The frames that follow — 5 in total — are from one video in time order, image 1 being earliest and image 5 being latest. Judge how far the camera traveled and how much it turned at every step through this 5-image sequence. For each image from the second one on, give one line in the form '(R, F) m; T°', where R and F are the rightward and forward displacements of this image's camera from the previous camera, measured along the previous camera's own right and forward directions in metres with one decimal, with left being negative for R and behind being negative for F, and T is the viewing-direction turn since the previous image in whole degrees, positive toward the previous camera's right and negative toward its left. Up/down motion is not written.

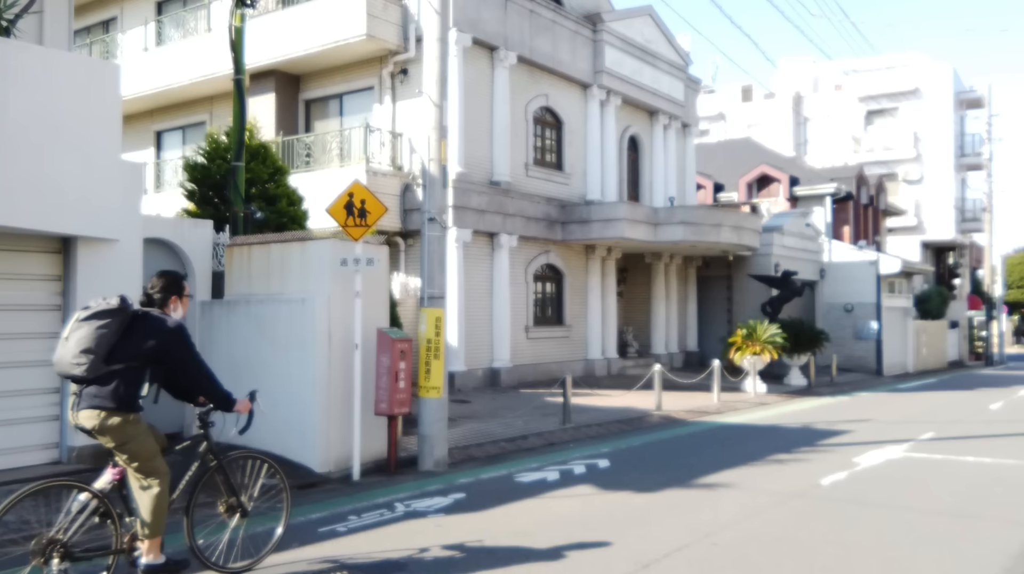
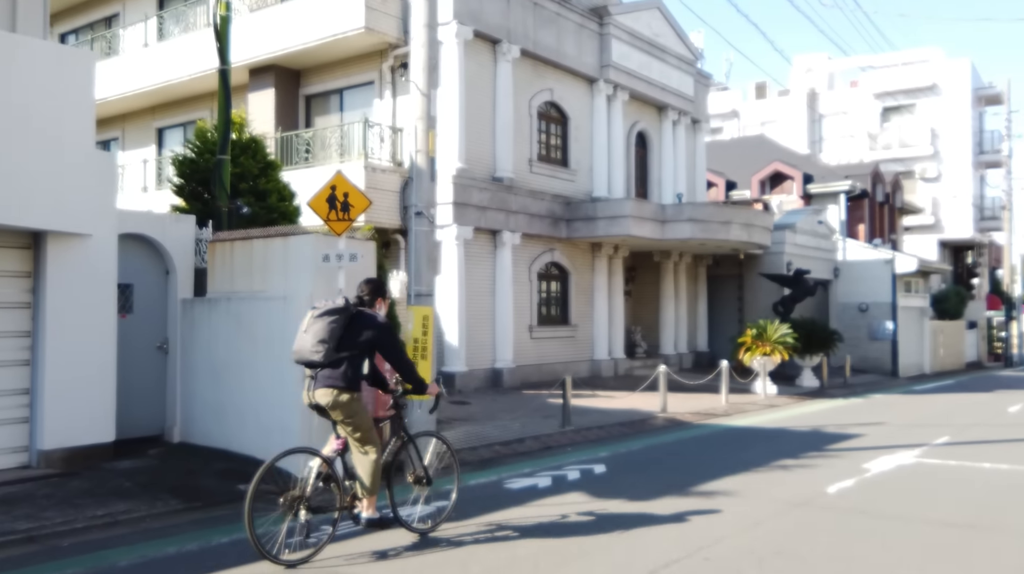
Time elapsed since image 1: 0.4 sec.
(+0.3, +0.5) m; -1°
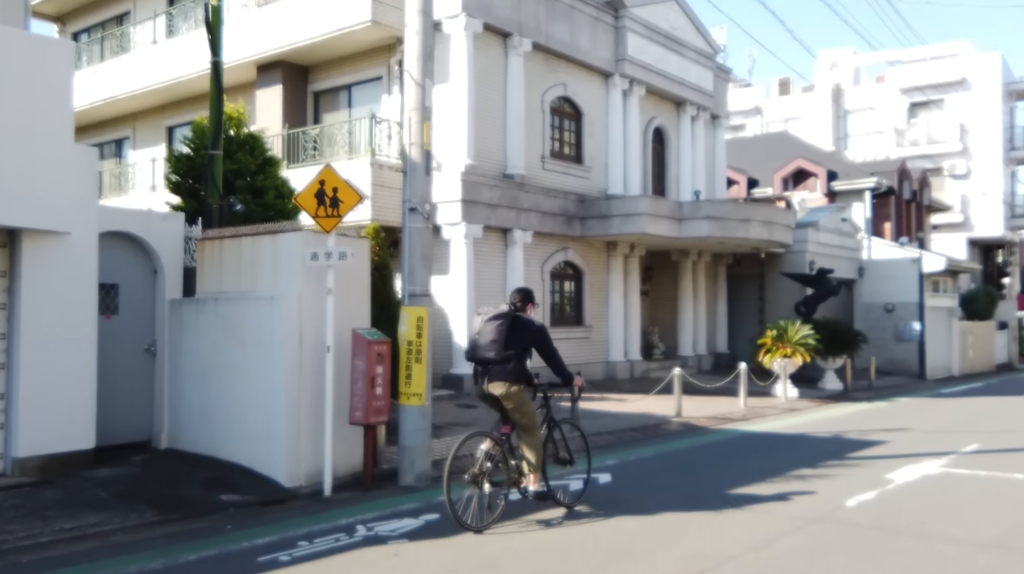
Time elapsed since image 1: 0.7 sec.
(+0.2, +0.5) m; -1°
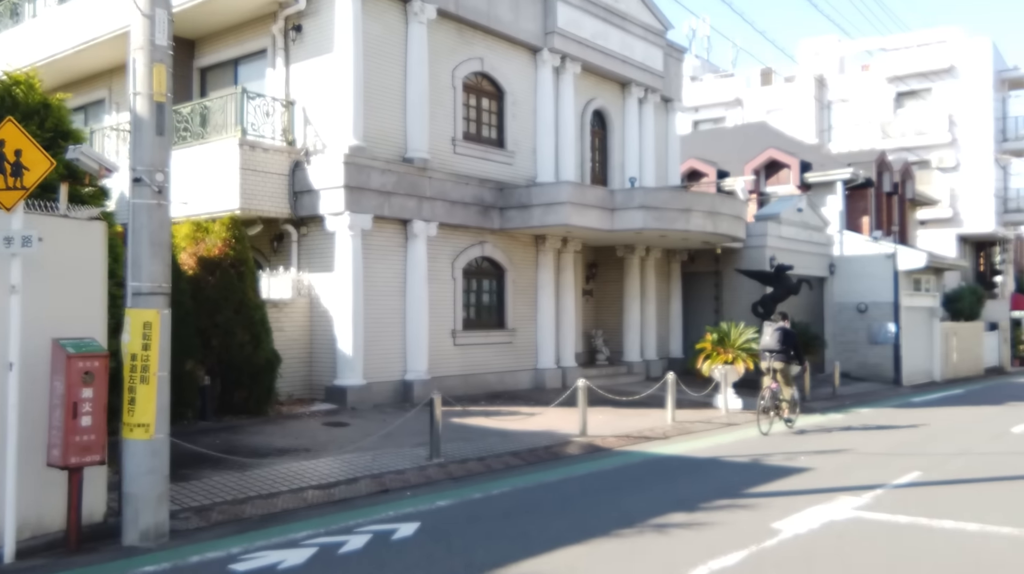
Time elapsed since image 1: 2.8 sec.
(+1.9, +2.4) m; 0°
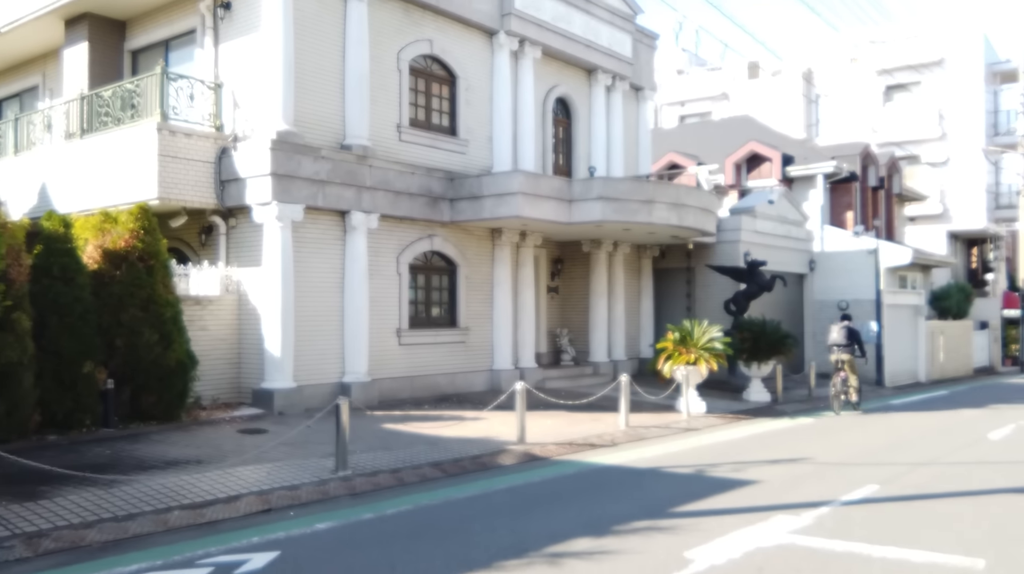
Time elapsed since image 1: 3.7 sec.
(+0.9, +1.1) m; 0°
